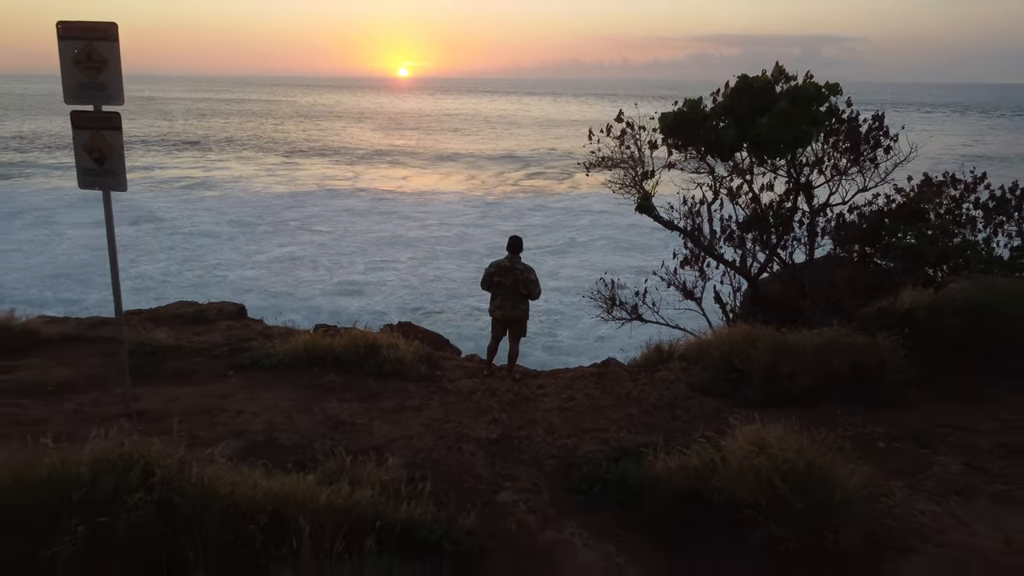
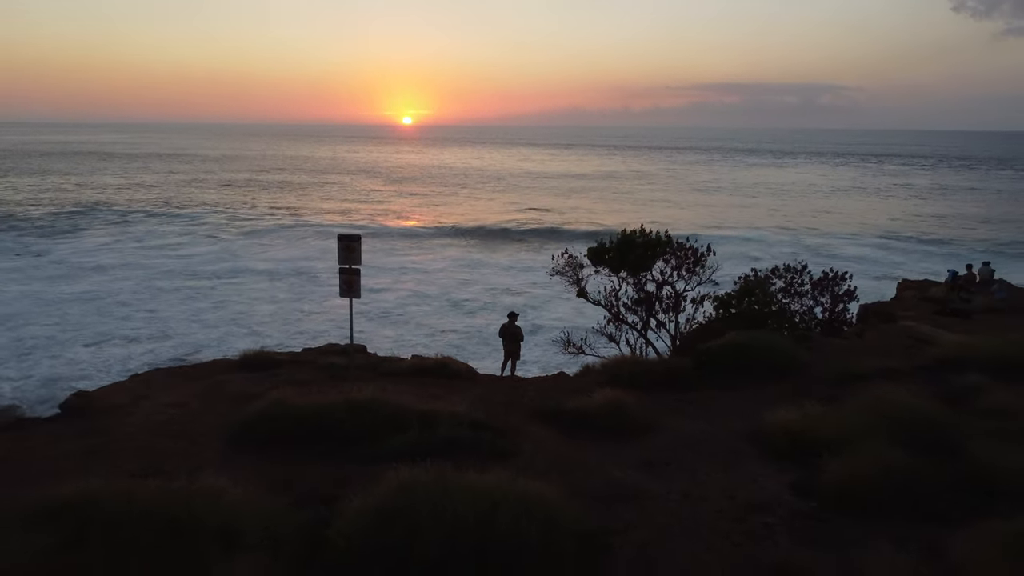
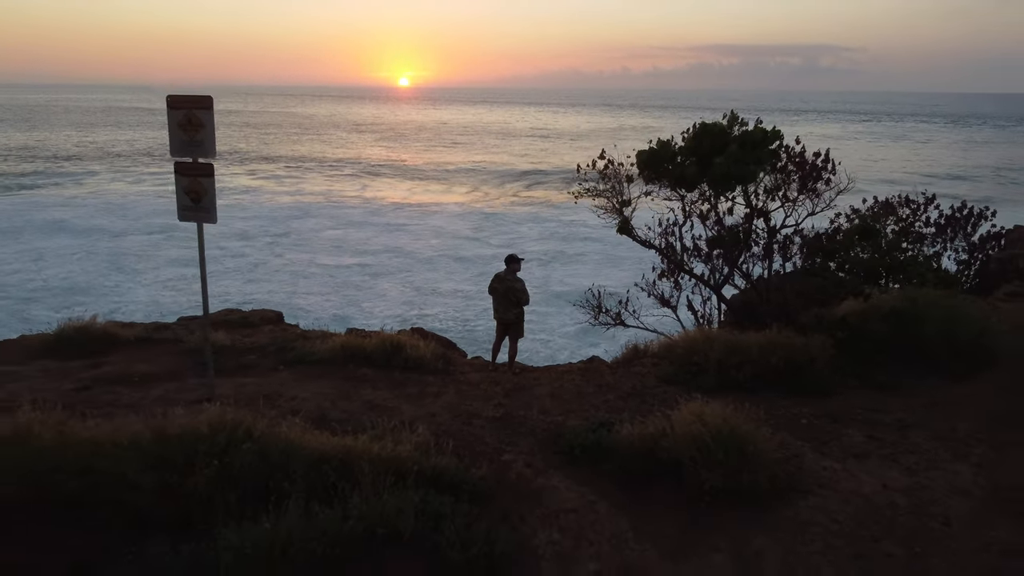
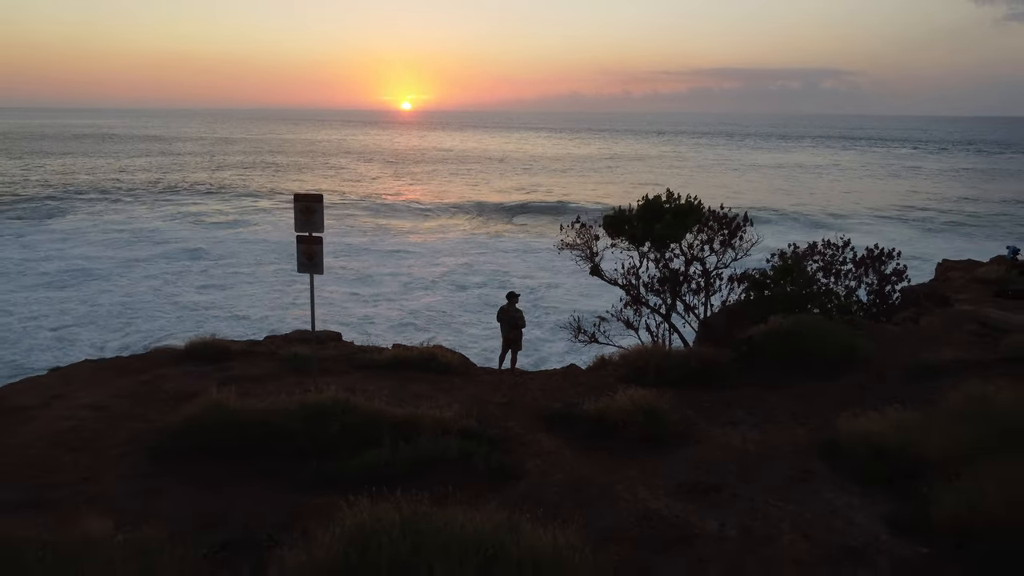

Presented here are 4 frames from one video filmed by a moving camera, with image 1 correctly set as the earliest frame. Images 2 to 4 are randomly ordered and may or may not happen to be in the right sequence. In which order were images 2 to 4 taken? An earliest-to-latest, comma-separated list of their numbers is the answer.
3, 4, 2
